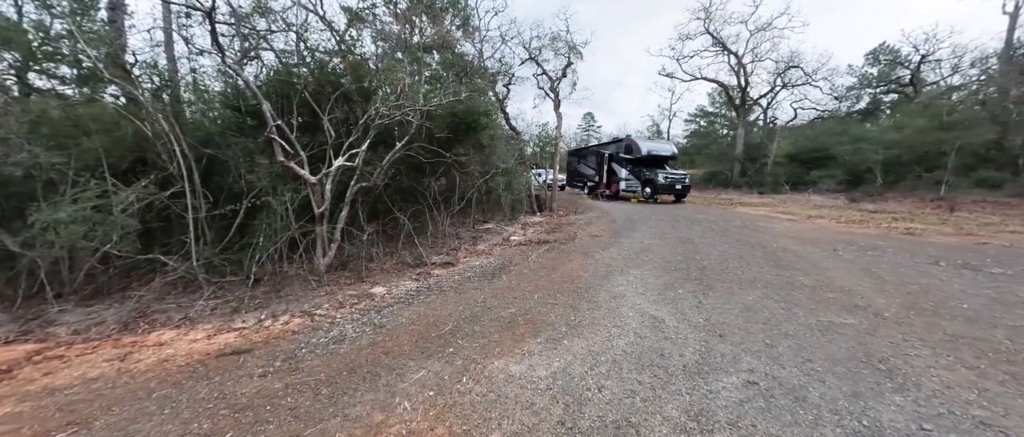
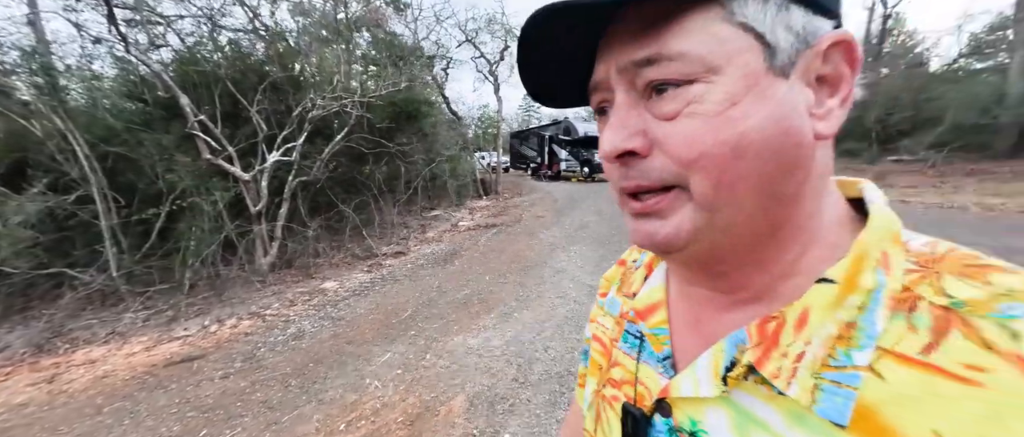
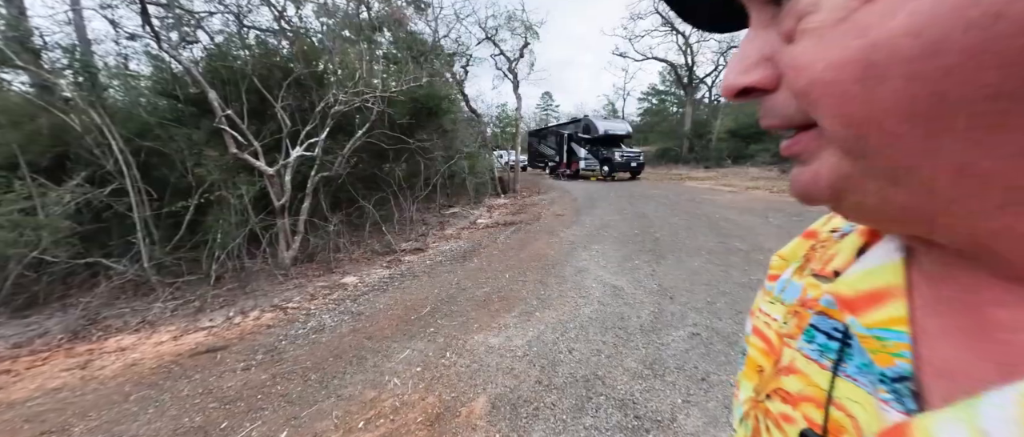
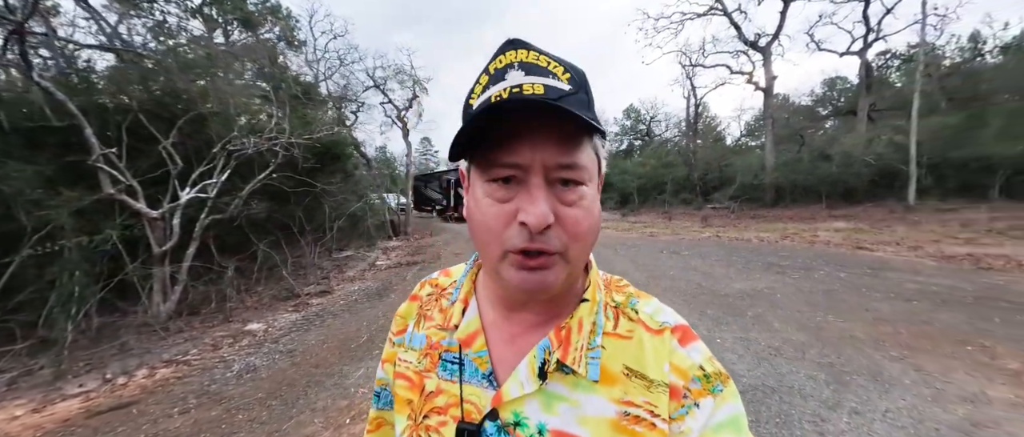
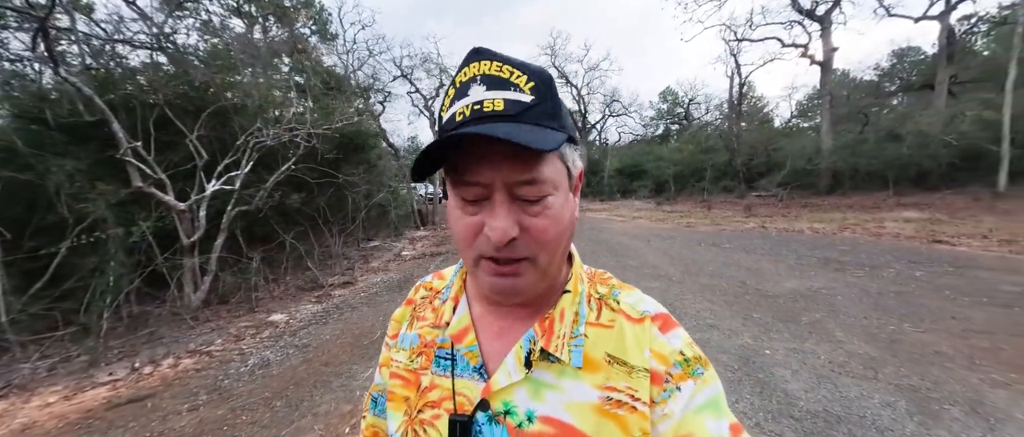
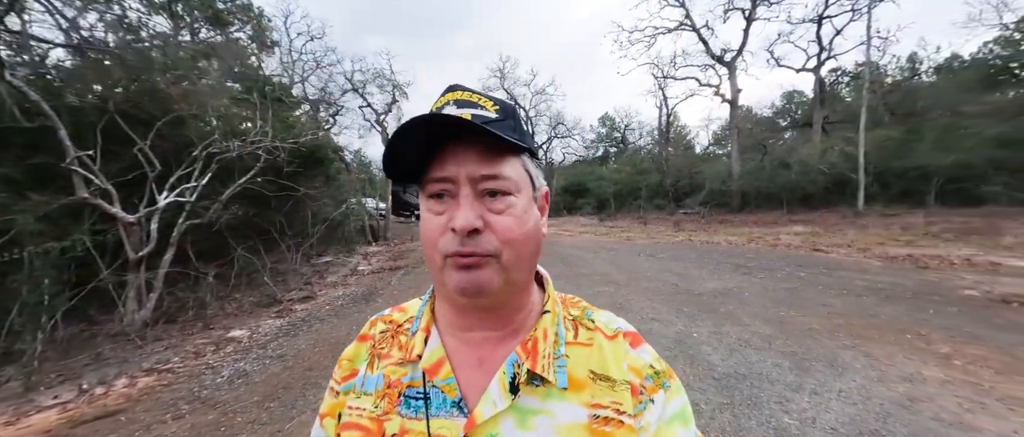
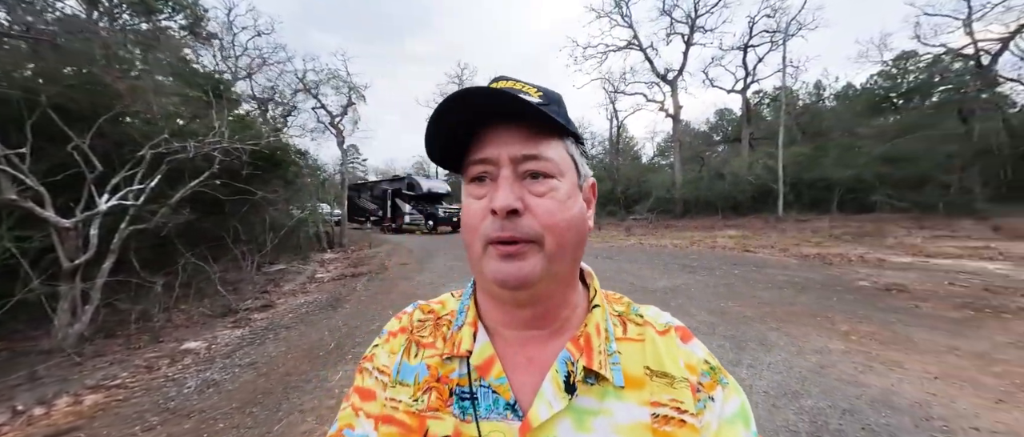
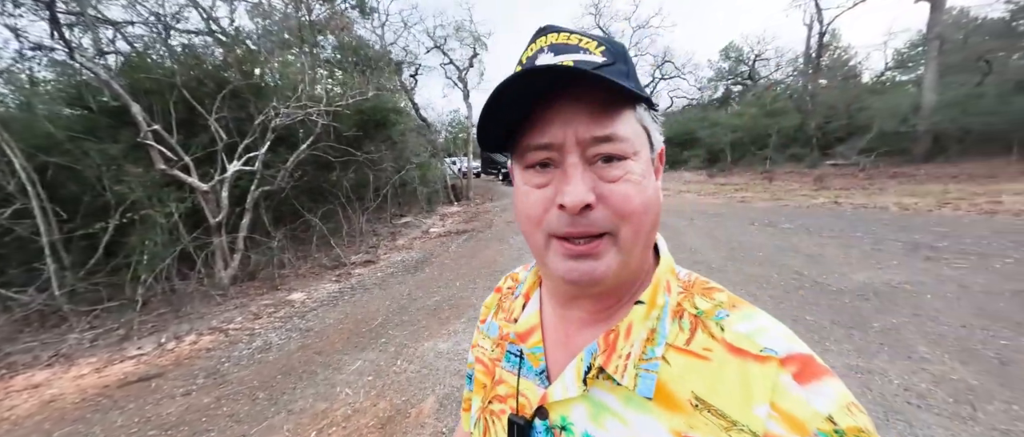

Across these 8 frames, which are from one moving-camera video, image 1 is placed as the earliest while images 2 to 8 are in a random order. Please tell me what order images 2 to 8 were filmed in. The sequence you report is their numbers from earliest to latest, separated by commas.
3, 2, 8, 5, 4, 6, 7
